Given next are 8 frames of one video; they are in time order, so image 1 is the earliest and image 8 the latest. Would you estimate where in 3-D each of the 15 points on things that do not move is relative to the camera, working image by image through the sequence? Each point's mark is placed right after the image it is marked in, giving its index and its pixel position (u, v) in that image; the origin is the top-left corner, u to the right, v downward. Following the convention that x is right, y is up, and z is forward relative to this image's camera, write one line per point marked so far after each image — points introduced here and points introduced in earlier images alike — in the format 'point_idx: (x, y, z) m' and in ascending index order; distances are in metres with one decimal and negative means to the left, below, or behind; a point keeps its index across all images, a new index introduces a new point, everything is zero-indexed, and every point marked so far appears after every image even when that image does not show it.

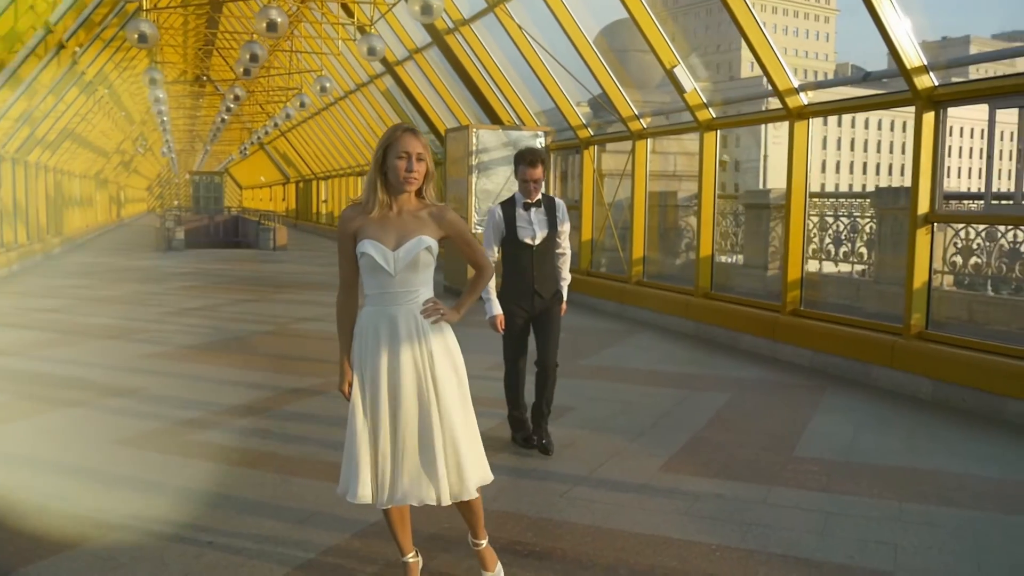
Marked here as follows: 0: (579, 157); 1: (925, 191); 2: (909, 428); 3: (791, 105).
0: (+1.0, +2.1, +14.5) m
1: (+3.4, +0.8, +7.4) m
2: (+2.8, -1.0, +6.2) m
3: (+2.8, +1.8, +8.9) m
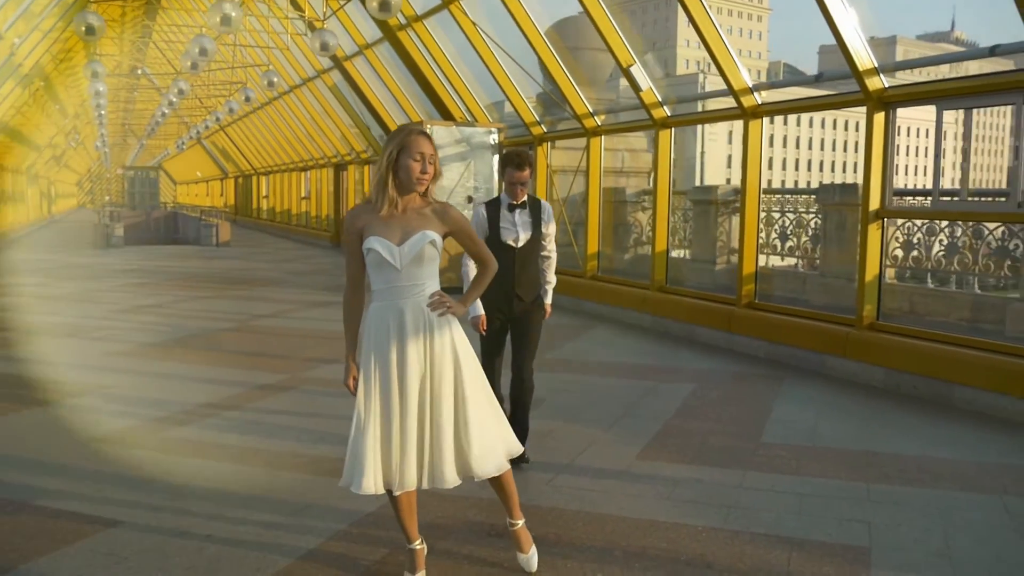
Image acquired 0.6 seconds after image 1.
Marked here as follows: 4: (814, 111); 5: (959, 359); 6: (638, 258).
0: (+0.3, +2.2, +14.6) m
1: (+3.2, +0.9, +7.7) m
2: (+2.6, -0.9, +6.5) m
3: (+2.4, +1.9, +9.2) m
4: (+2.9, +1.7, +8.7) m
5: (+3.4, -0.5, +6.8) m
6: (+1.6, +0.4, +11.9) m
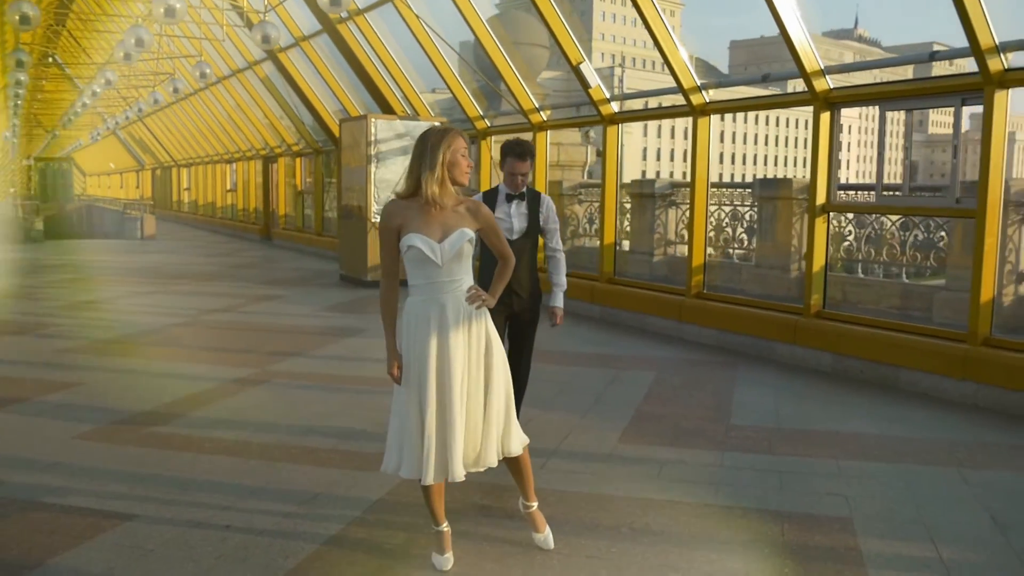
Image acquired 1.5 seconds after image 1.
0: (-0.6, +2.3, +14.8) m
1: (+2.8, +0.9, +8.2) m
2: (+2.4, -0.9, +7.0) m
3: (+1.9, +2.0, +9.6) m
4: (+2.5, +1.8, +9.1) m
5: (+3.2, -0.5, +7.3) m
6: (+0.9, +0.5, +12.2) m
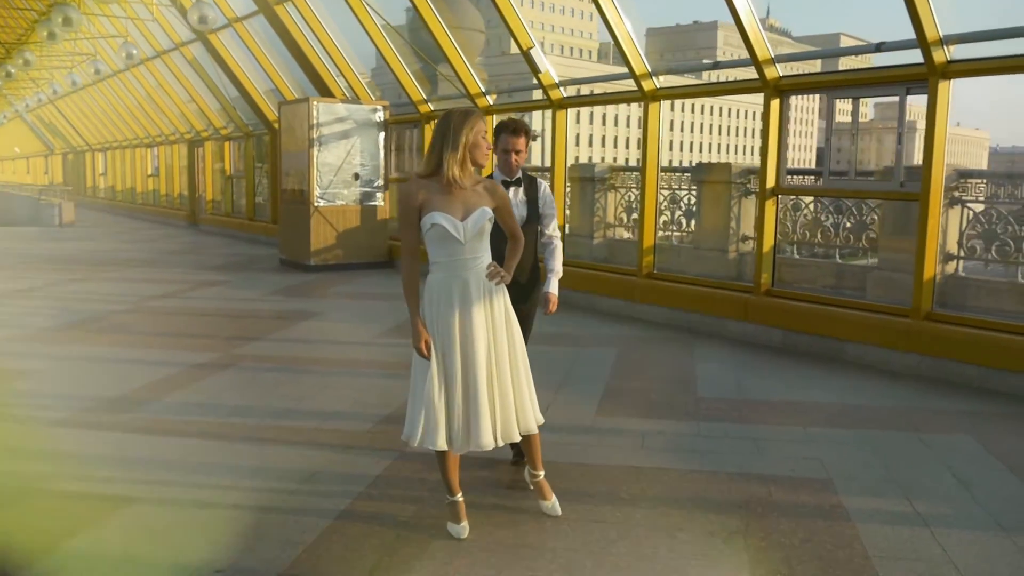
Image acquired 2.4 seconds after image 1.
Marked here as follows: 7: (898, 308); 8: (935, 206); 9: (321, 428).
0: (-1.6, +2.6, +14.7) m
1: (+2.5, +1.1, +8.5) m
2: (+2.1, -0.7, +7.3) m
3: (+1.4, +2.2, +9.8) m
4: (+2.0, +2.0, +9.3) m
5: (+2.9, -0.3, +7.7) m
6: (+0.2, +0.8, +12.3) m
7: (+3.2, -0.2, +7.5) m
8: (+3.4, +0.7, +7.1) m
9: (-1.1, -0.8, +5.4) m
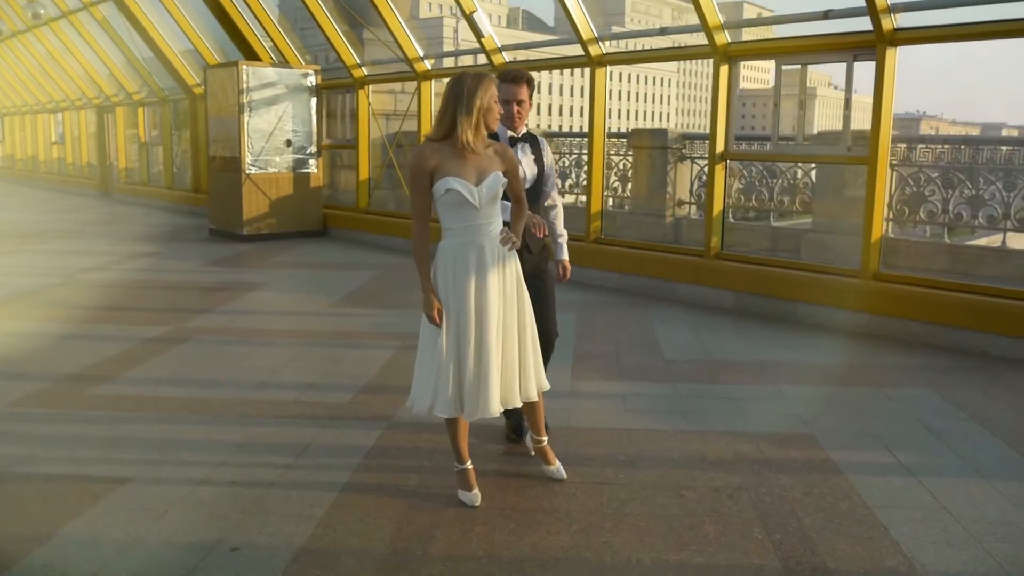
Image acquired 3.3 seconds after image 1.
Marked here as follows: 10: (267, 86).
0: (-2.6, +3.1, +14.4) m
1: (+2.0, +1.5, +8.7) m
2: (+1.8, -0.4, +7.5) m
3: (+0.9, +2.6, +9.8) m
4: (+1.5, +2.4, +9.4) m
5: (+2.5, +0.1, +7.9) m
6: (-0.6, +1.2, +12.3) m
7: (+2.9, +0.2, +7.8) m
8: (+3.1, +1.0, +7.4) m
9: (-1.2, -0.7, +5.3) m
10: (-3.9, +3.2, +14.2) m
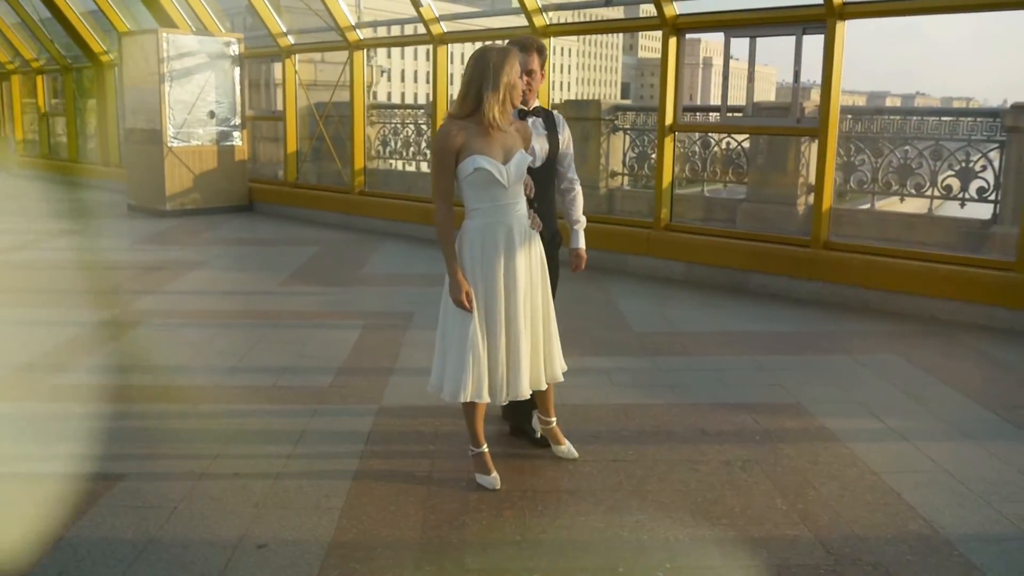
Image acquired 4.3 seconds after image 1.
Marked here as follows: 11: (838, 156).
0: (-3.7, +3.5, +13.9) m
1: (+1.6, +1.8, +8.7) m
2: (+1.5, -0.1, +7.6) m
3: (+0.3, +2.9, +9.7) m
4: (+0.9, +2.7, +9.4) m
5: (+2.2, +0.3, +8.1) m
6: (-1.4, +1.6, +12.1) m
7: (+2.5, +0.4, +8.0) m
8: (+2.7, +1.3, +7.6) m
9: (-1.3, -0.6, +5.1) m
10: (-4.9, +3.5, +13.5) m
11: (+2.8, +1.1, +7.6) m
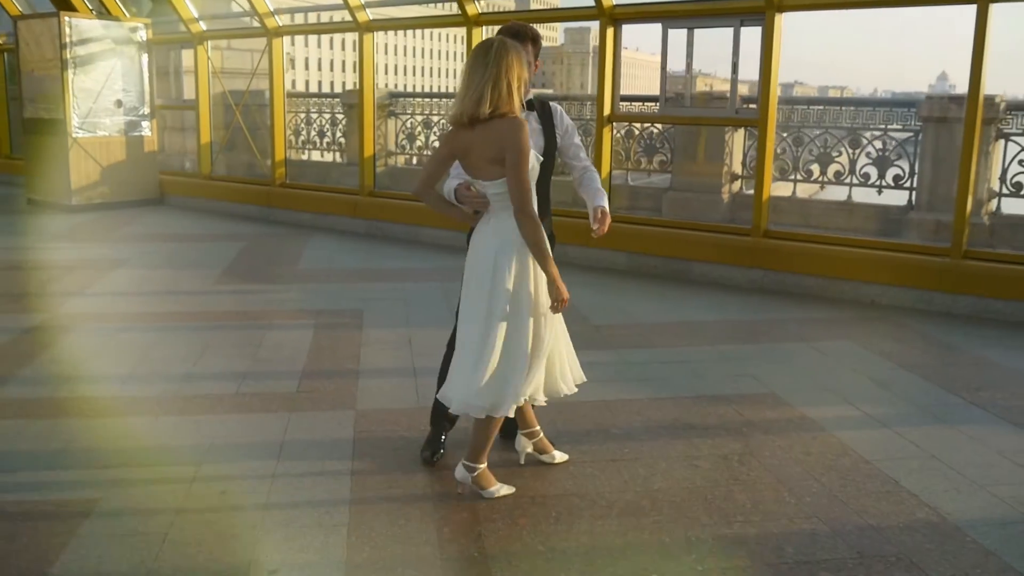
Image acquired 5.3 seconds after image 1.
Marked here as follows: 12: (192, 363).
0: (-4.8, +3.5, +13.3) m
1: (+1.0, +1.9, +8.7) m
2: (+1.1, 0.0, +7.6) m
3: (-0.4, +3.0, +9.5) m
4: (+0.2, +2.8, +9.3) m
5: (+1.7, +0.4, +8.2) m
6: (-2.3, +1.6, +11.7) m
7: (+2.0, +0.6, +8.1) m
8: (+2.2, +1.4, +7.7) m
9: (-1.5, -0.6, +4.8) m
10: (-6.0, +3.5, +12.8) m
11: (+2.3, +1.2, +7.8) m
12: (-1.9, -0.5, +5.4) m
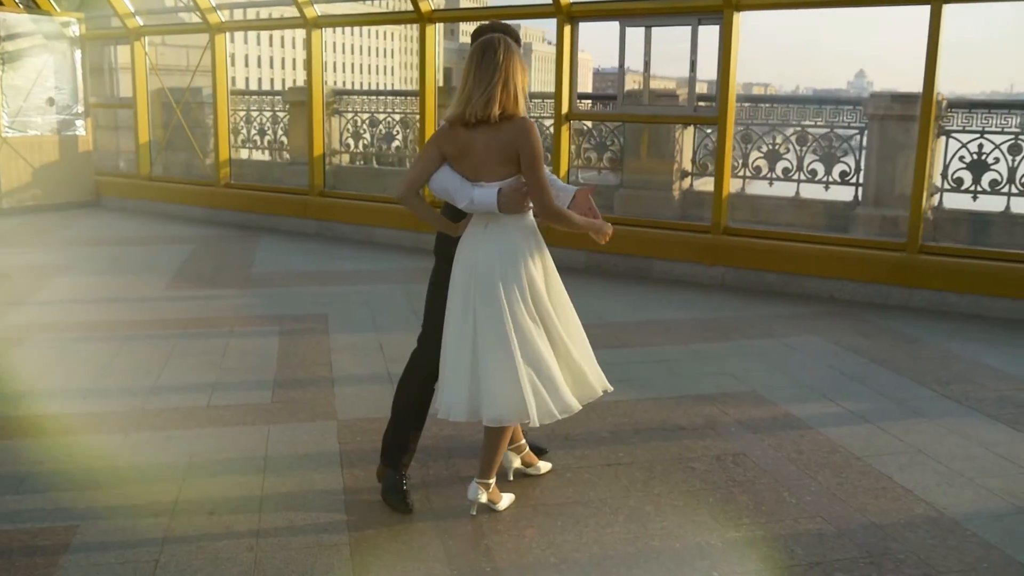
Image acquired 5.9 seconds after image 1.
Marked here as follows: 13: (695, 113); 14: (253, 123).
0: (-5.6, +3.4, +12.9) m
1: (+0.5, +1.9, +8.7) m
2: (+0.8, 0.0, +7.6) m
3: (-0.9, +2.9, +9.4) m
4: (-0.2, +2.8, +9.2) m
5: (+1.3, +0.5, +8.2) m
6: (-2.9, +1.6, +11.5) m
7: (+1.7, +0.6, +8.2) m
8: (+1.9, +1.4, +7.8) m
9: (-1.5, -0.6, +4.7) m
10: (-6.8, +3.4, +12.2) m
11: (+2.0, +1.3, +7.9) m
12: (-2.0, -0.5, +5.2) m
13: (+1.7, +1.6, +8.1) m
14: (-3.2, +2.1, +11.5) m
